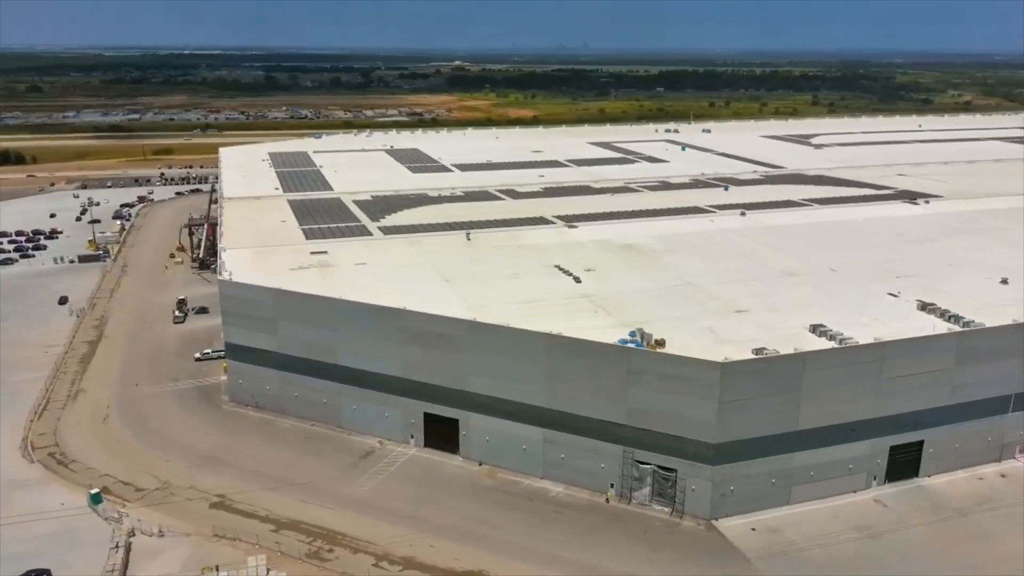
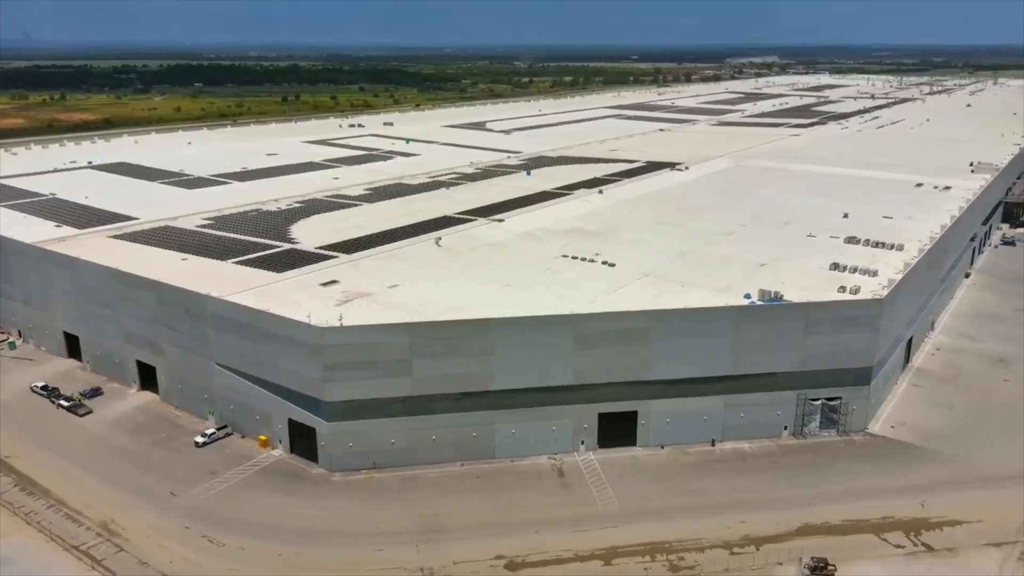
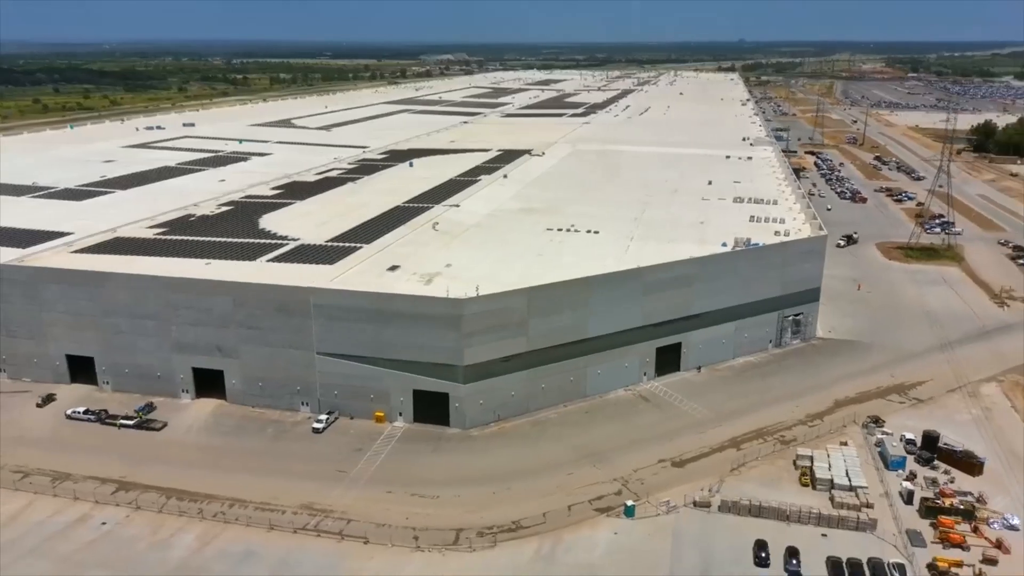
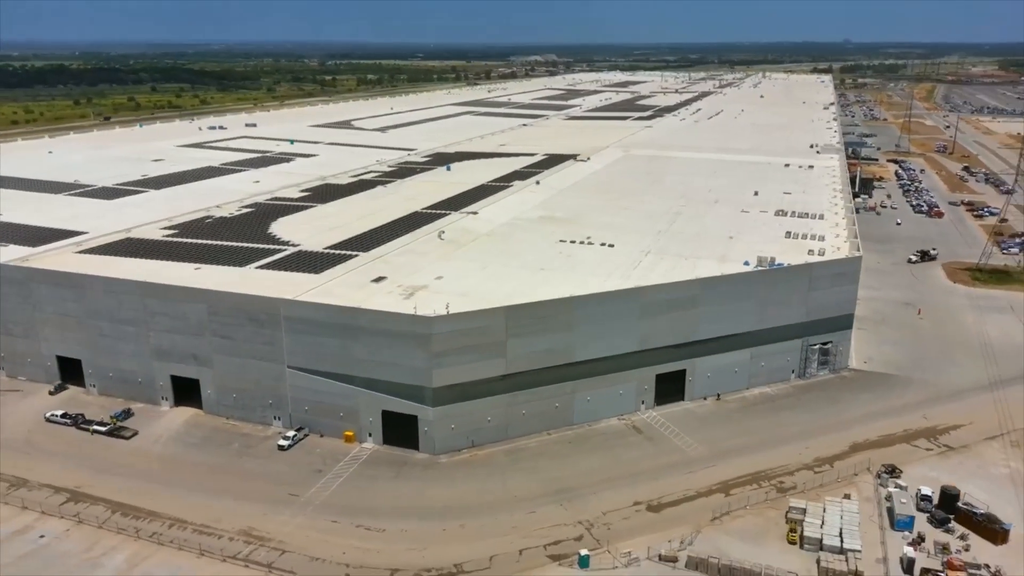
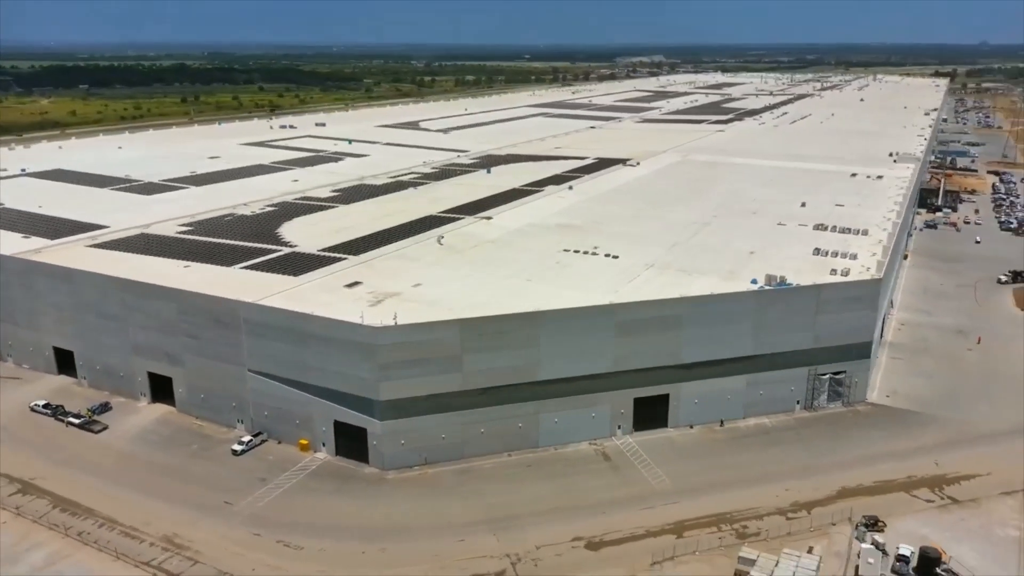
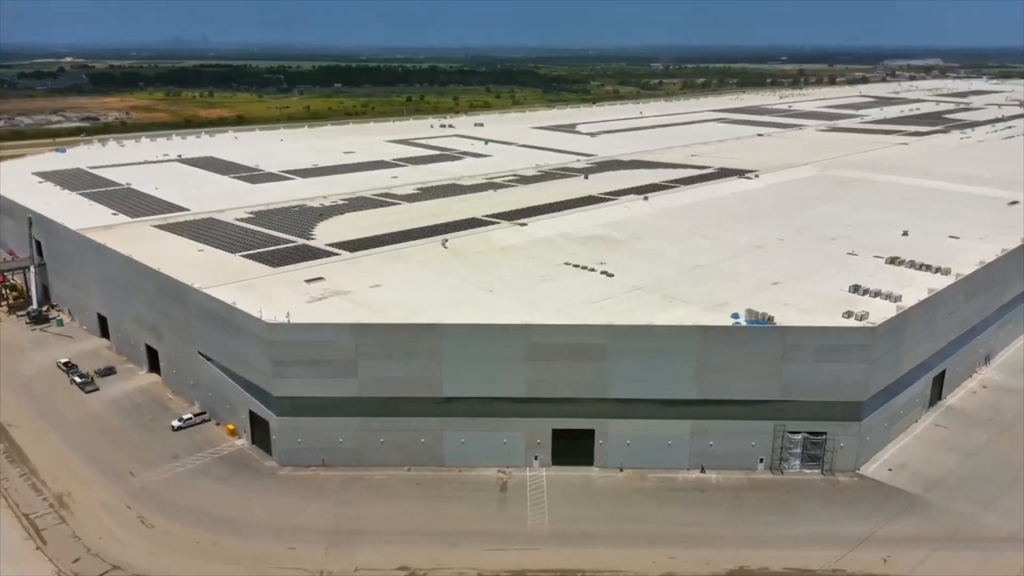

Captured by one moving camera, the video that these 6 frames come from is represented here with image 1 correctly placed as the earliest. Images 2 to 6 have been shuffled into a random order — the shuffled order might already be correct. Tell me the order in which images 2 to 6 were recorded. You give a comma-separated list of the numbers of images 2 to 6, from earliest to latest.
6, 2, 5, 4, 3
